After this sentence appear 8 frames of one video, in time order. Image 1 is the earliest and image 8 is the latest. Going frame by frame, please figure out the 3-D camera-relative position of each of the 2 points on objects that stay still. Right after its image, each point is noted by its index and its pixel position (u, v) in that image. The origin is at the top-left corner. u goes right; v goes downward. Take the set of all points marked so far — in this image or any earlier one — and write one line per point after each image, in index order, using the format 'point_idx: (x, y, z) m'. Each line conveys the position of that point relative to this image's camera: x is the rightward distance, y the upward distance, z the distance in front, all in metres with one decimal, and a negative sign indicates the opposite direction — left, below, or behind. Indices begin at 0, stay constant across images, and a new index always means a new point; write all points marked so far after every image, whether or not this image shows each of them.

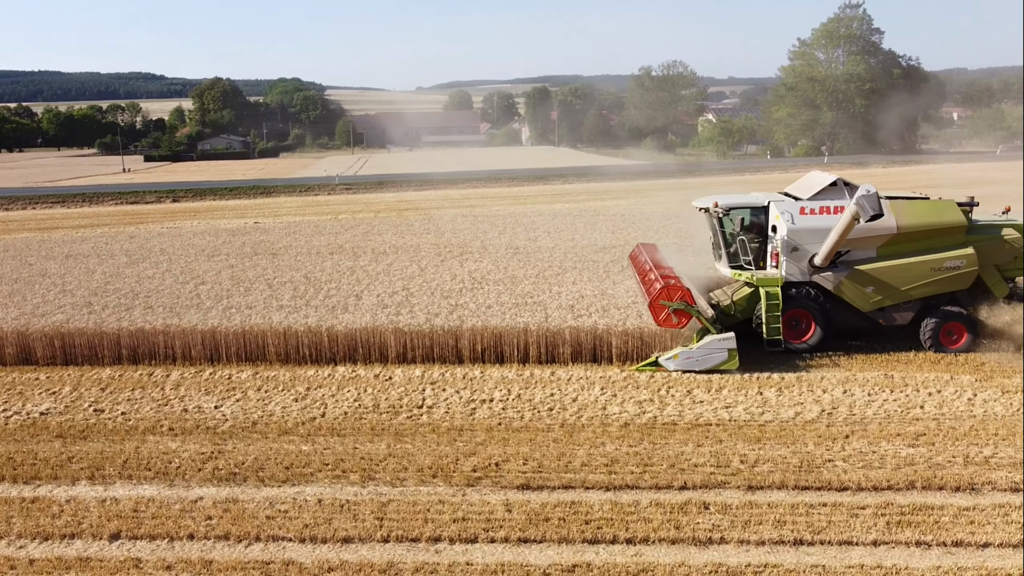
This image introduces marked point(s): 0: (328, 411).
0: (-2.0, -1.4, +9.1) m
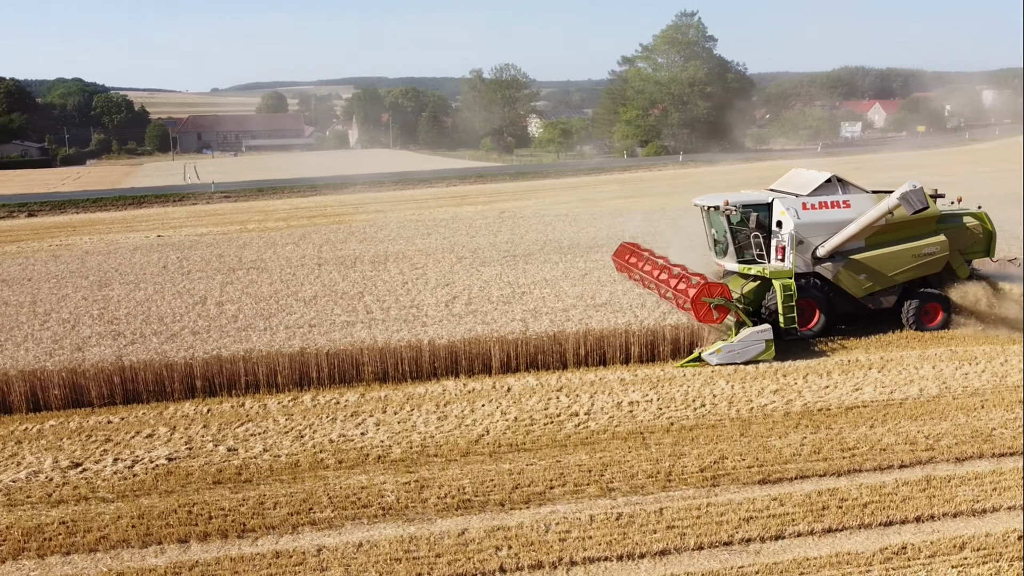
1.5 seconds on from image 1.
0: (-0.2, -1.5, +8.7) m
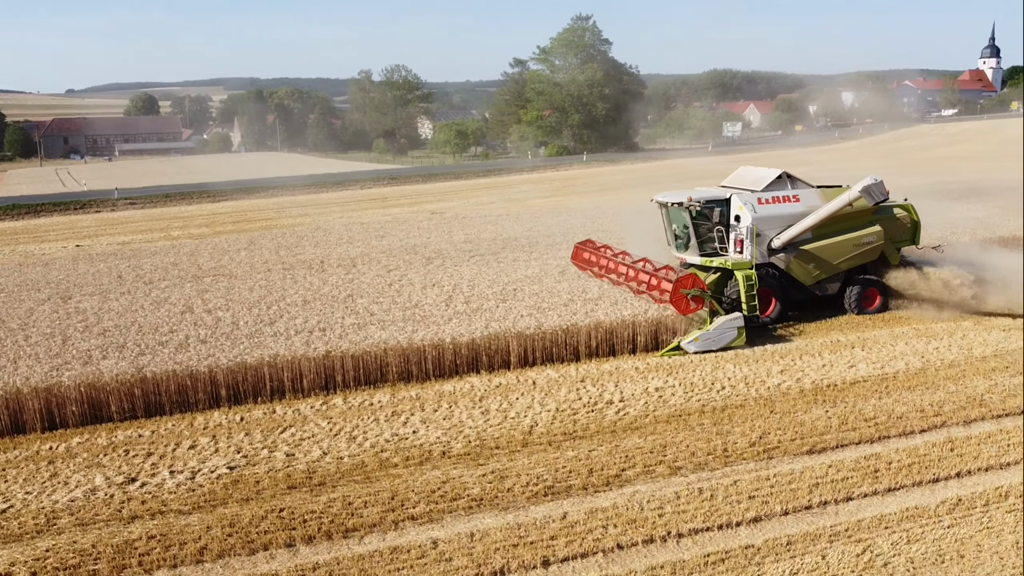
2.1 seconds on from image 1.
0: (+0.3, -1.4, +9.0) m
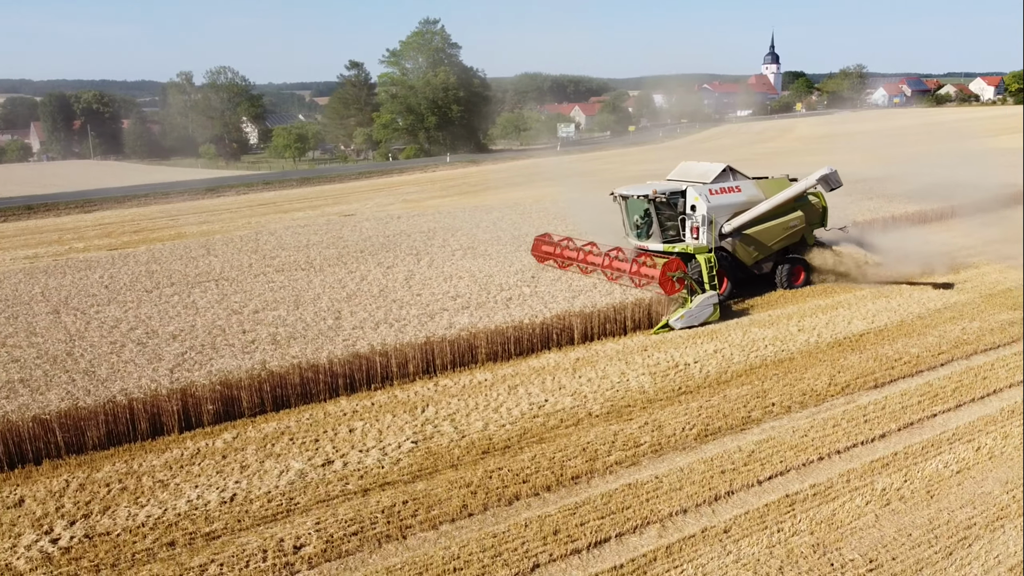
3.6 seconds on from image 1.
0: (+1.6, -1.2, +10.2) m
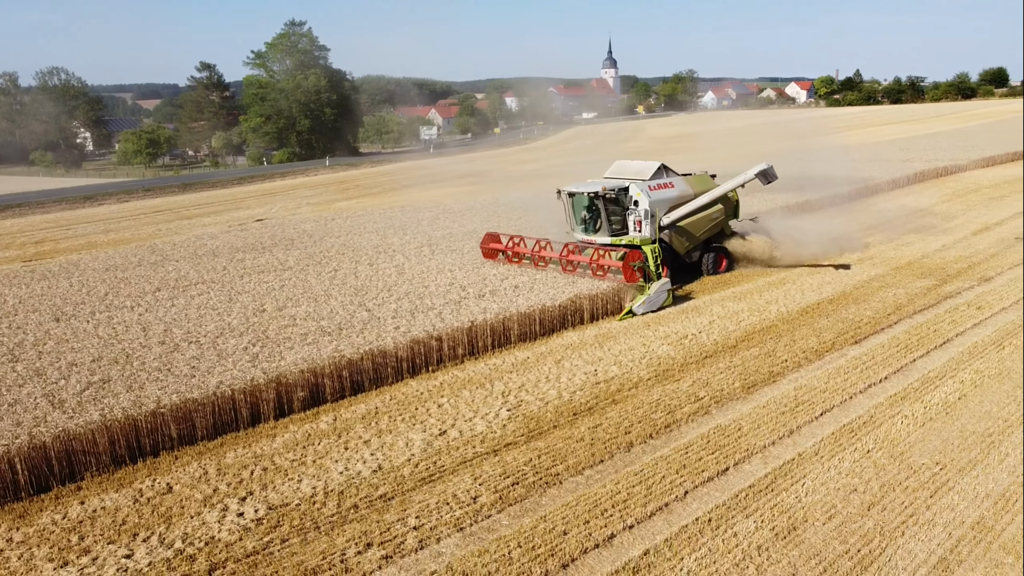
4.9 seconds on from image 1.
0: (+2.1, -0.9, +11.7) m
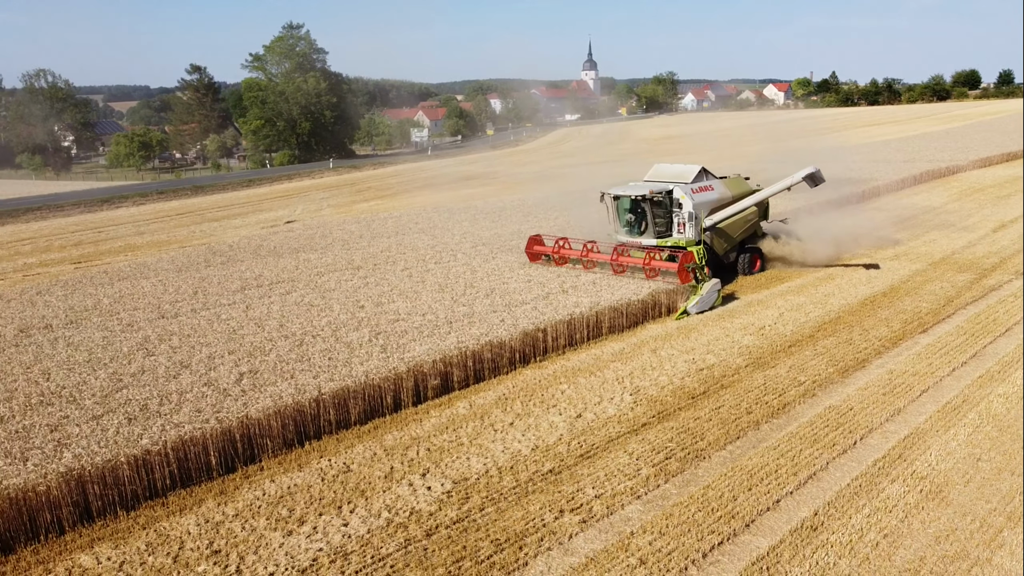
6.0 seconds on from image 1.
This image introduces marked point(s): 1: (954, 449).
0: (+3.6, -0.8, +12.4) m
1: (+4.5, -1.7, +8.3) m
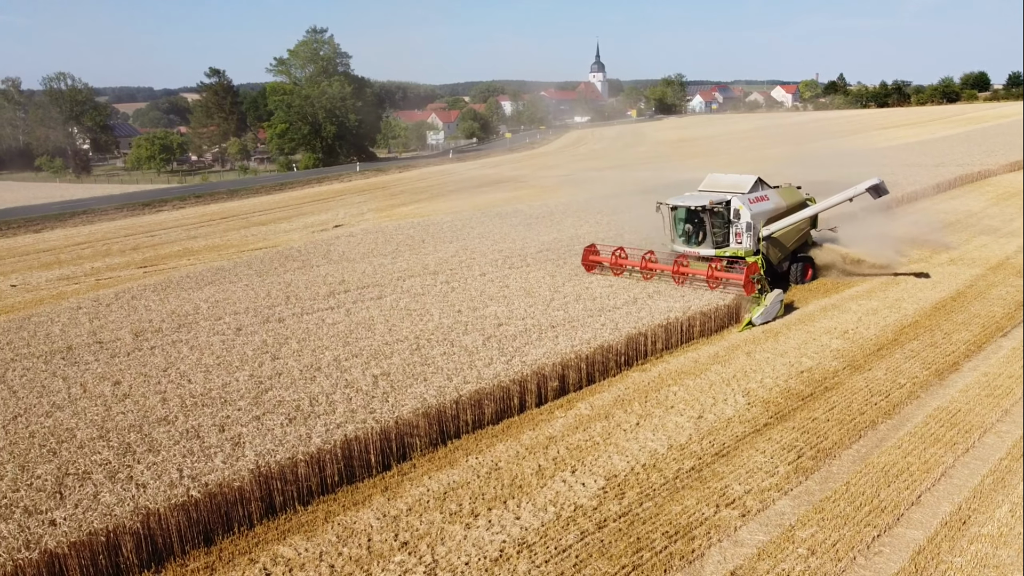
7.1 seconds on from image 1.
0: (+5.1, -0.9, +12.9) m
1: (+6.0, -1.7, +8.8) m
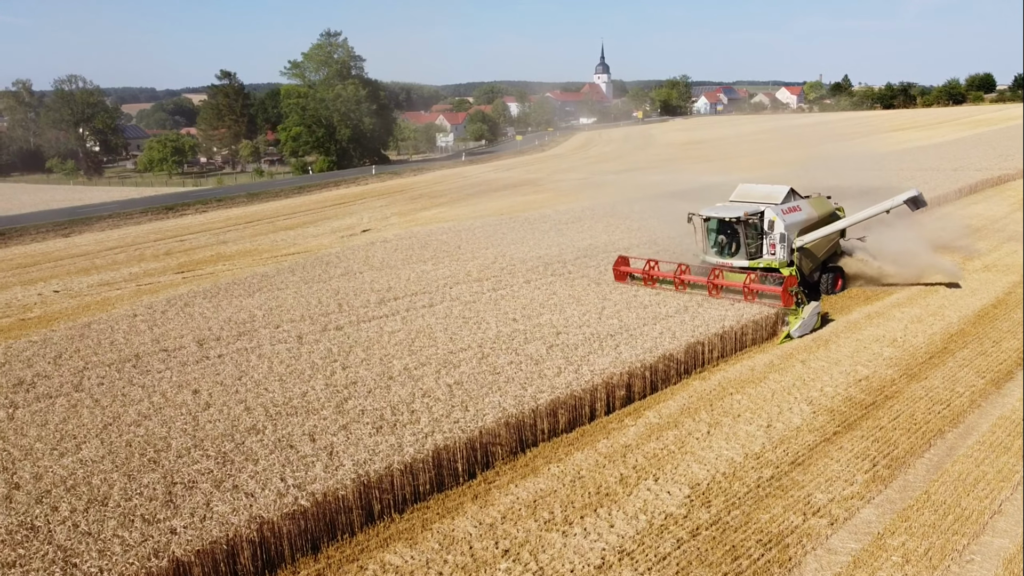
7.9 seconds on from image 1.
0: (+6.0, -1.0, +13.1) m
1: (+7.0, -1.9, +9.0) m
